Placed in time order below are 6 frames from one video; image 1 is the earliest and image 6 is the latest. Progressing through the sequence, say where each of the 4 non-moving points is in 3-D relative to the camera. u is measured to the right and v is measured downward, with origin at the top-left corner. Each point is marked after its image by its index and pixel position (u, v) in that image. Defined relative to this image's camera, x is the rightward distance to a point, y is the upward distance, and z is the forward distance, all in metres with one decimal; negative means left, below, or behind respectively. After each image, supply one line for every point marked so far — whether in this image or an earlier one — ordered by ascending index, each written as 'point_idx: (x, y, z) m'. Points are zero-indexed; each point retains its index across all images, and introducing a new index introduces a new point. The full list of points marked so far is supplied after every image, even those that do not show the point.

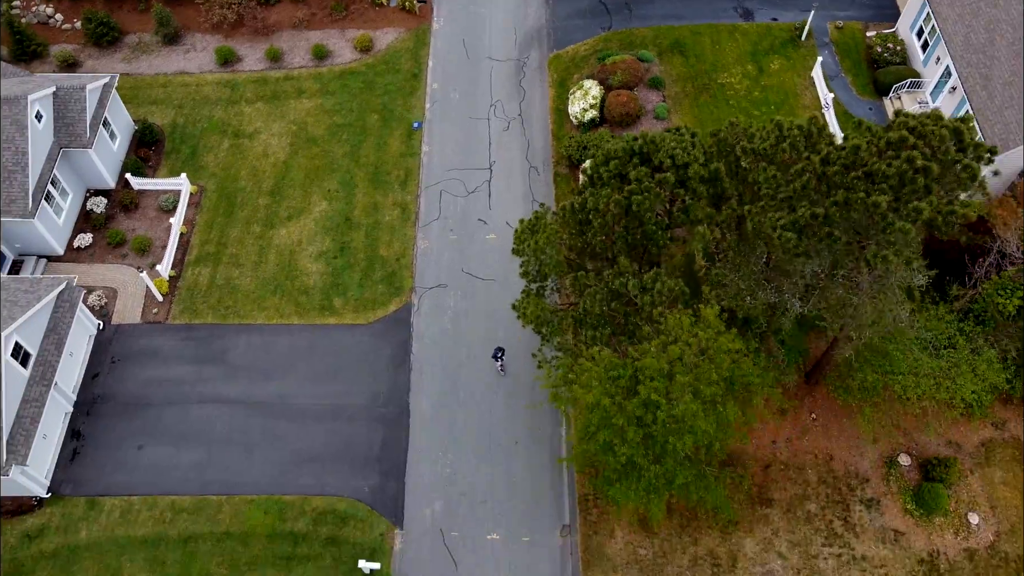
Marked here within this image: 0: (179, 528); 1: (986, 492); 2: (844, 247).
0: (-8.1, -5.8, +19.8) m
1: (+11.1, -4.8, +19.3) m
2: (+5.9, +0.7, +14.4) m
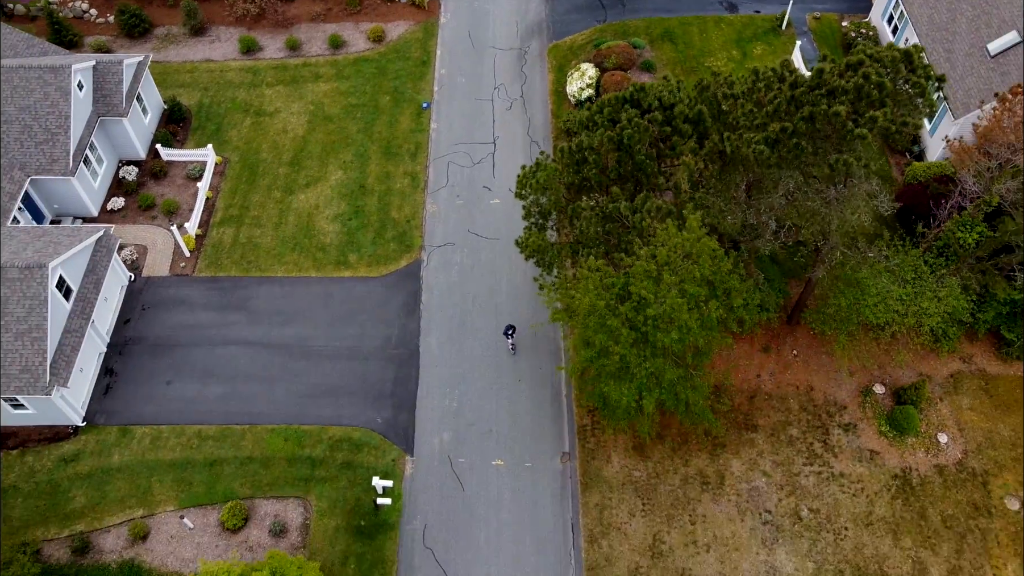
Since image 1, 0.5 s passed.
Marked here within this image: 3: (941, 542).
0: (-8.0, -4.3, +21.3) m
1: (+11.2, -3.2, +20.8) m
2: (+6.0, +2.6, +16.3) m
3: (+10.0, -5.9, +19.0) m
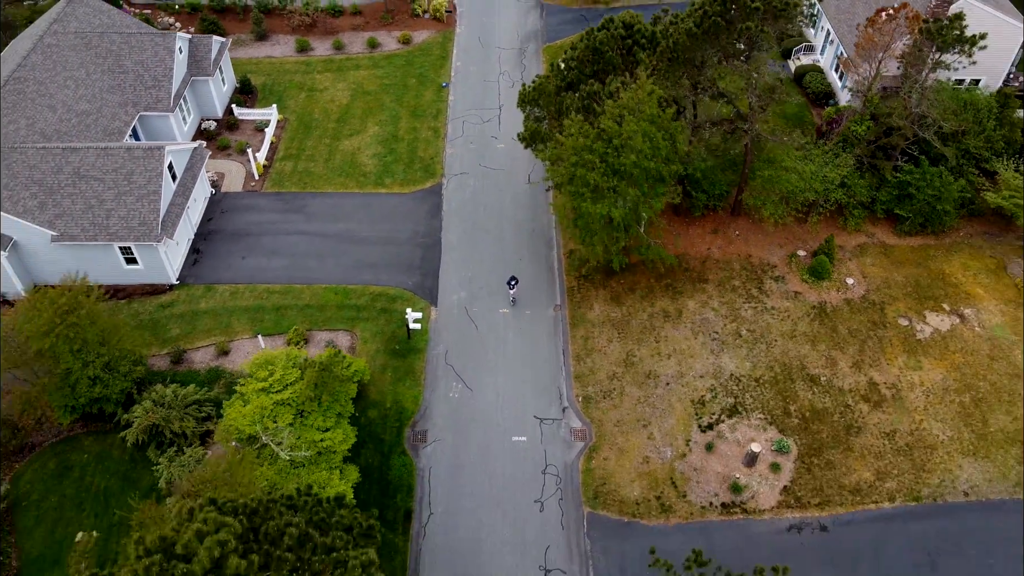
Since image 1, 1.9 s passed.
0: (-7.9, -0.5, +27.0) m
1: (+11.3, +0.6, +26.7) m
2: (+6.1, +7.0, +23.1) m
3: (+10.1, -1.7, +24.6) m
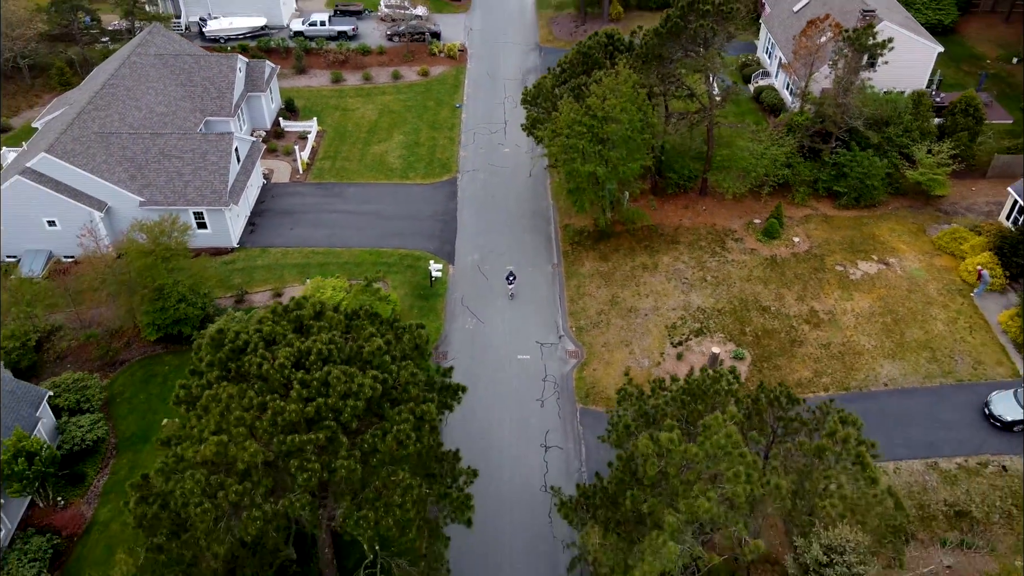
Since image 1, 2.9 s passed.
0: (-7.7, +1.1, +32.4) m
1: (+11.5, +2.2, +32.3) m
2: (+6.3, +9.0, +29.4) m
3: (+10.3, +0.1, +29.9) m
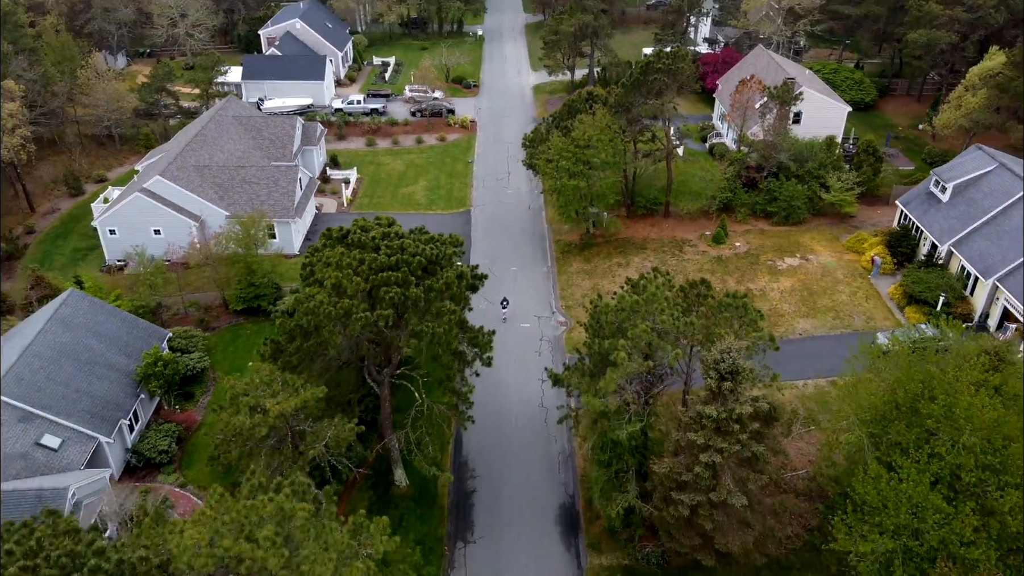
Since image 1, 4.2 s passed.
0: (-7.5, +1.3, +41.1) m
1: (+11.7, +2.4, +41.2) m
2: (+6.5, +9.5, +39.3) m
3: (+10.4, +0.7, +38.5) m
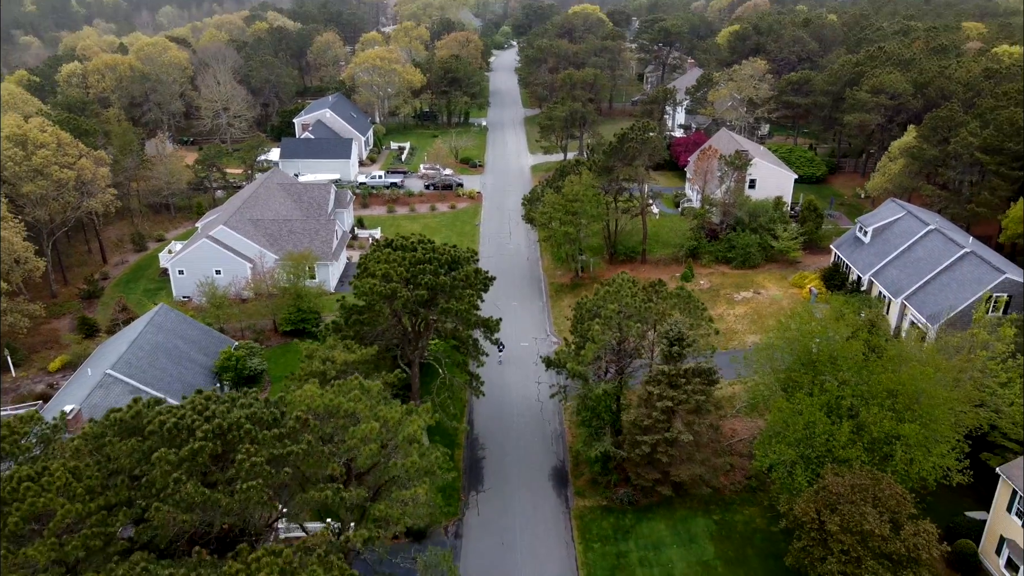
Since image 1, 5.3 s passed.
0: (-7.4, -0.7, +49.0) m
1: (+11.8, +0.5, +49.2) m
2: (+6.5, +7.8, +48.2) m
3: (+10.5, -0.9, +46.4) m
